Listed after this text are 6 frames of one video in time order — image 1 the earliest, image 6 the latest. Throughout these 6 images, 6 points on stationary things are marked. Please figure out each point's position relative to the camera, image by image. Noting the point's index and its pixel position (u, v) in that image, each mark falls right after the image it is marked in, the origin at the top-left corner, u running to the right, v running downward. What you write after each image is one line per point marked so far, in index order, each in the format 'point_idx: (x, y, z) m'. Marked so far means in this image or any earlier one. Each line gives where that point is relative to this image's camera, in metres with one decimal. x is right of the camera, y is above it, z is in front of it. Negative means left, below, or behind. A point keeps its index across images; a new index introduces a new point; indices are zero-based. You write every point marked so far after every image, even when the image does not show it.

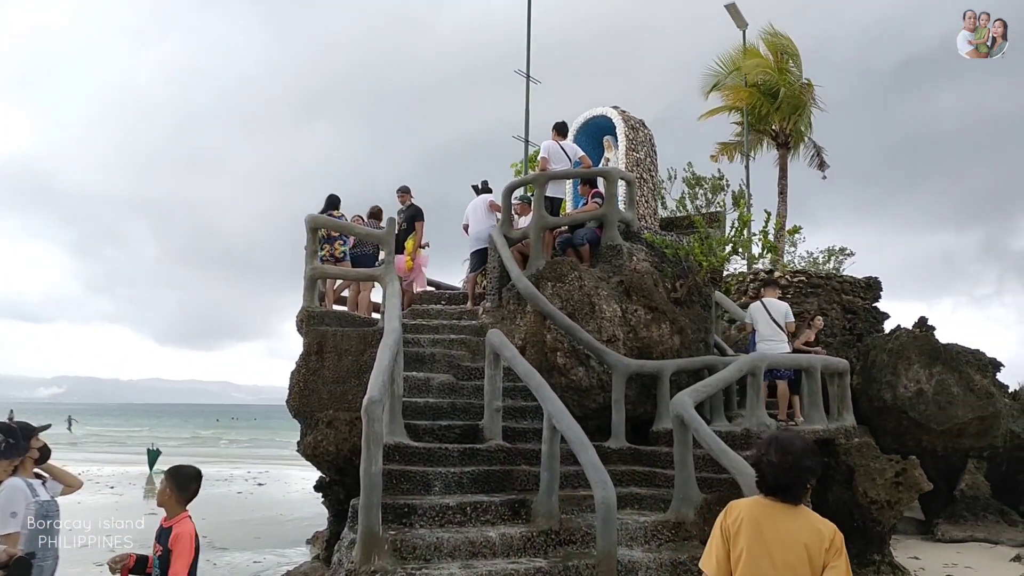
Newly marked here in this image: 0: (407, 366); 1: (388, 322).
0: (-1.1, -0.8, +8.0) m
1: (-1.1, -0.3, +7.0) m
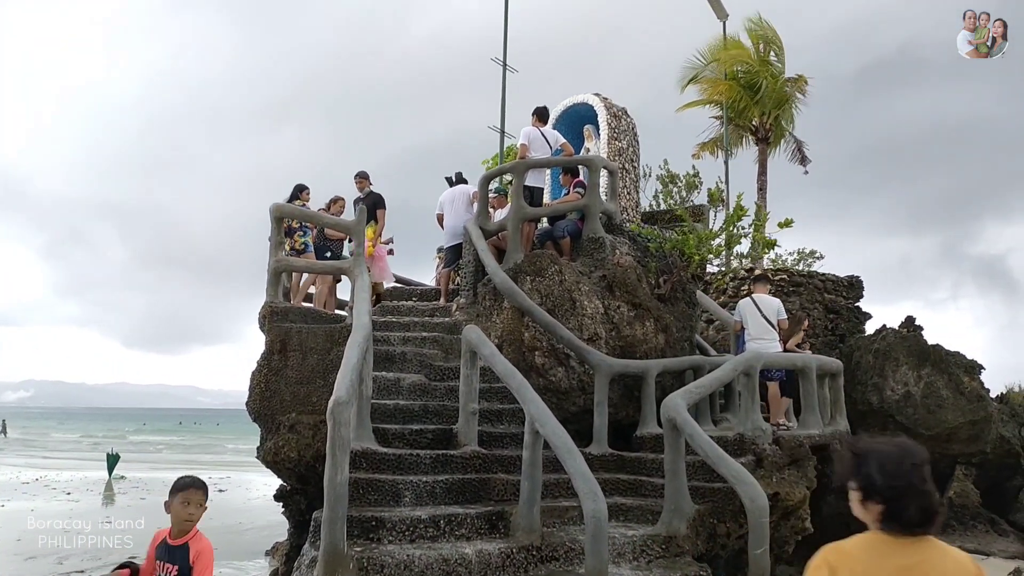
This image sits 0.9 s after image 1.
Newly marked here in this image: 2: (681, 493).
0: (-1.3, -0.7, +7.4) m
1: (-1.3, -0.2, +6.4) m
2: (+1.3, -1.6, +6.0) m
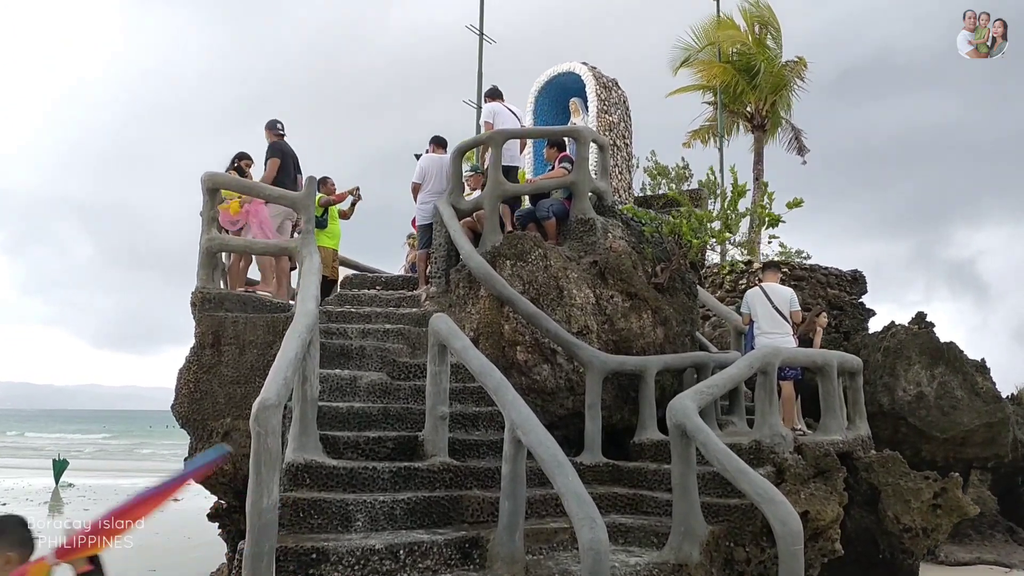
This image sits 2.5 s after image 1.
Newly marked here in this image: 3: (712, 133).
0: (-1.5, -0.6, +6.3) m
1: (-1.4, -0.1, +5.3) m
2: (+1.2, -1.4, +5.0) m
3: (+4.5, +3.5, +17.9) m
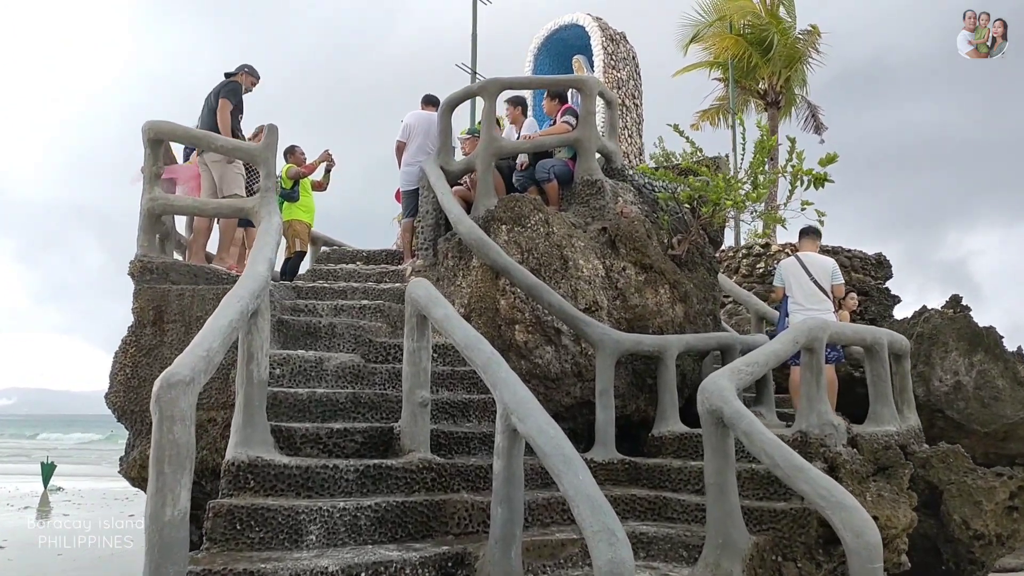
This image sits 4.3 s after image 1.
0: (-1.5, -0.4, +5.3) m
1: (-1.5, +0.1, +4.4) m
2: (+1.1, -1.2, +4.0) m
3: (+4.5, +3.7, +17.0) m
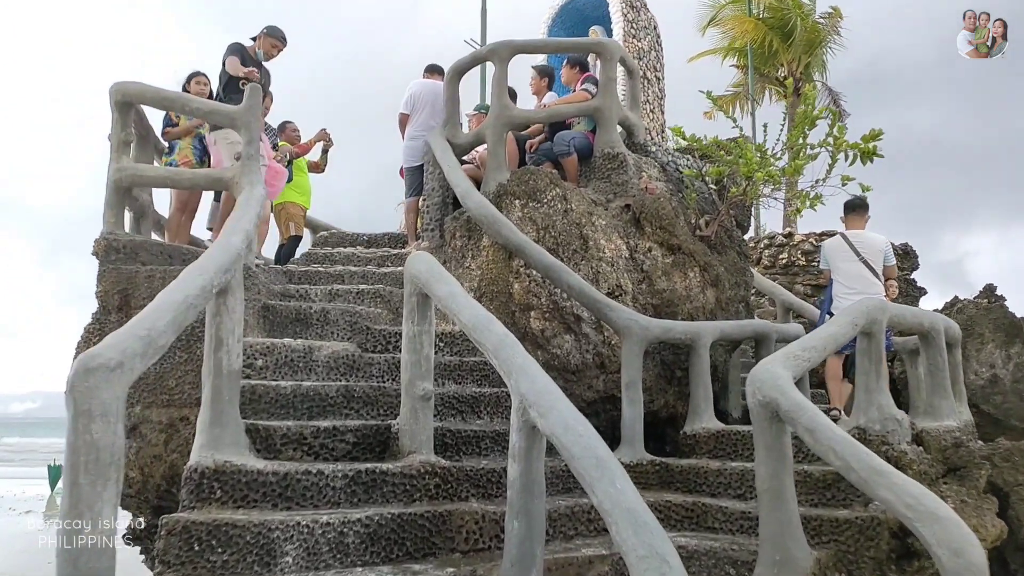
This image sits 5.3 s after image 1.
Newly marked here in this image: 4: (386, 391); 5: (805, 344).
0: (-1.4, -0.3, +4.7) m
1: (-1.4, +0.2, +3.8) m
2: (+1.2, -1.0, +3.4) m
3: (+4.7, +3.9, +16.3) m
4: (-0.7, -0.5, +4.1) m
5: (+1.4, -0.3, +3.7) m
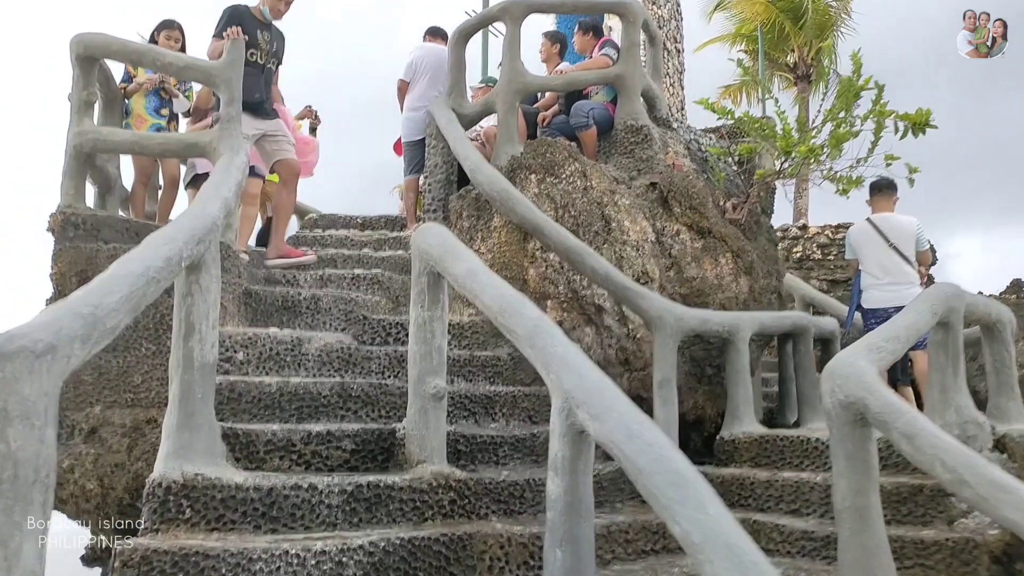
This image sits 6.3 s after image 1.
0: (-1.3, -0.2, +4.1) m
1: (-1.3, +0.3, +3.1) m
2: (+1.3, -1.0, +2.8) m
3: (+4.7, +3.9, +15.8) m
4: (-0.6, -0.5, +3.5) m
5: (+1.5, -0.2, +3.2) m
